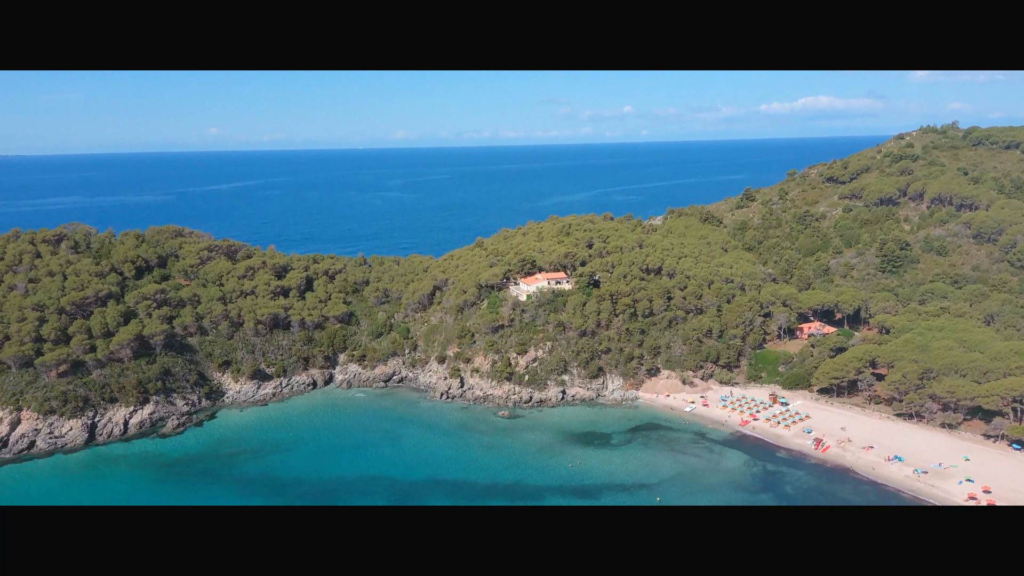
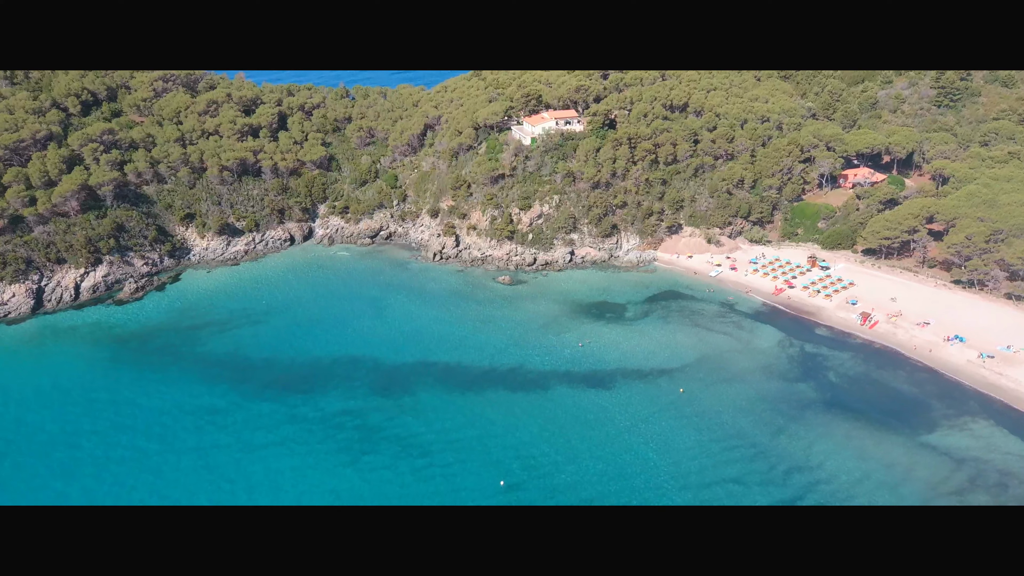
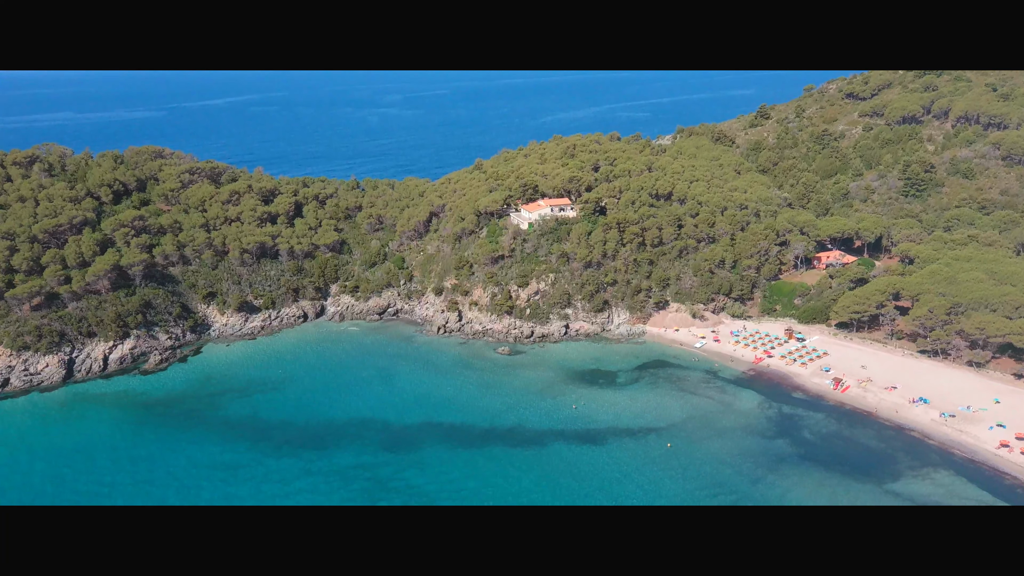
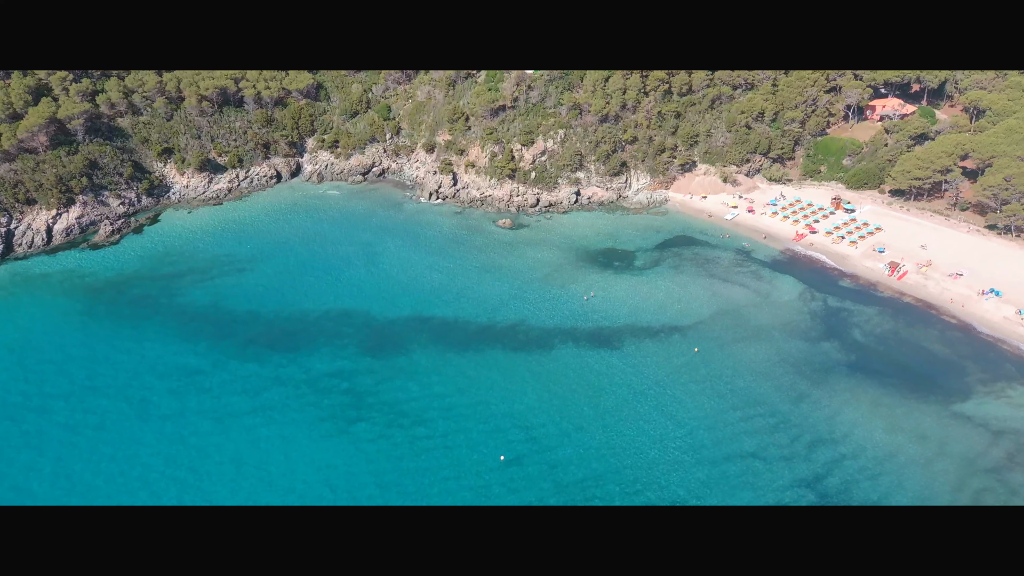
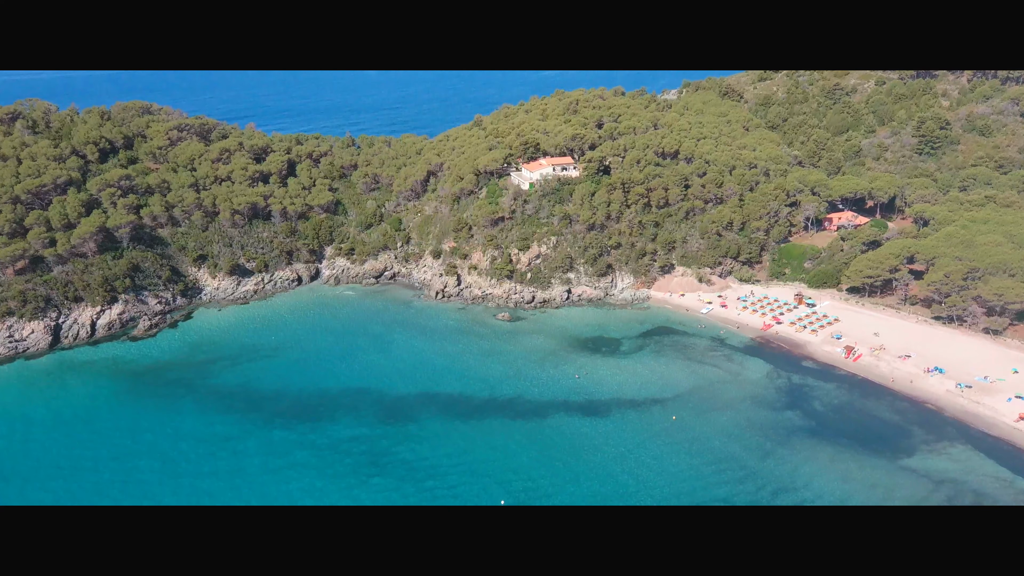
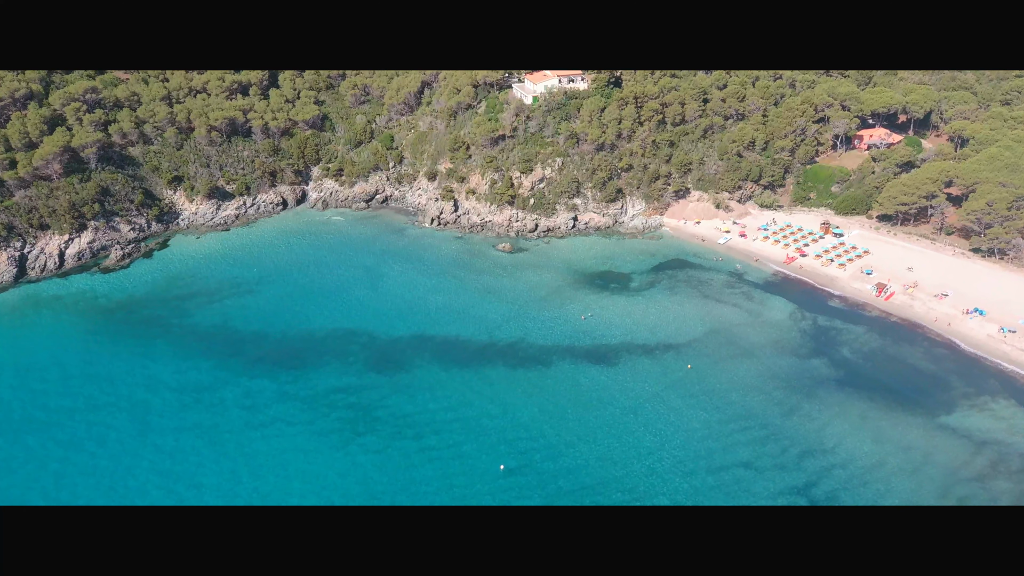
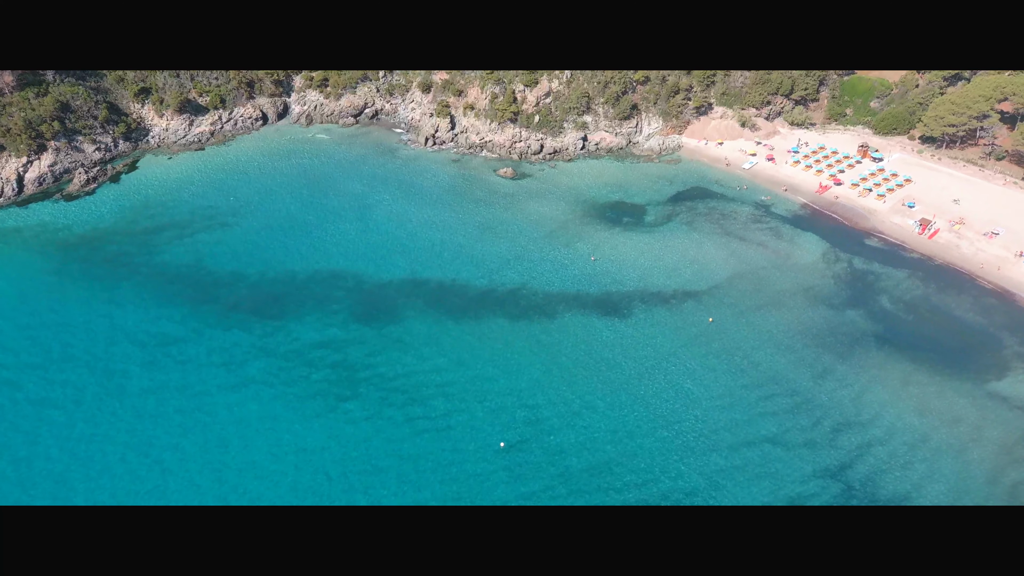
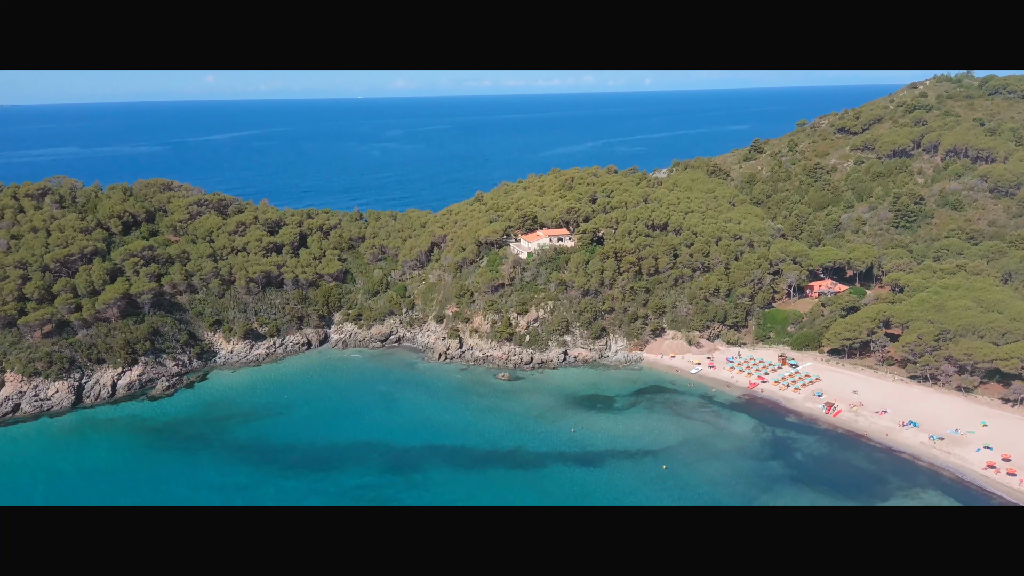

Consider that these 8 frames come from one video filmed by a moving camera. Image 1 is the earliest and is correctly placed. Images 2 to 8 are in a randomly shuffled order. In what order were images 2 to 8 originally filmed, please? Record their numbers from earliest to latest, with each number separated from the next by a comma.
8, 3, 5, 2, 6, 4, 7
